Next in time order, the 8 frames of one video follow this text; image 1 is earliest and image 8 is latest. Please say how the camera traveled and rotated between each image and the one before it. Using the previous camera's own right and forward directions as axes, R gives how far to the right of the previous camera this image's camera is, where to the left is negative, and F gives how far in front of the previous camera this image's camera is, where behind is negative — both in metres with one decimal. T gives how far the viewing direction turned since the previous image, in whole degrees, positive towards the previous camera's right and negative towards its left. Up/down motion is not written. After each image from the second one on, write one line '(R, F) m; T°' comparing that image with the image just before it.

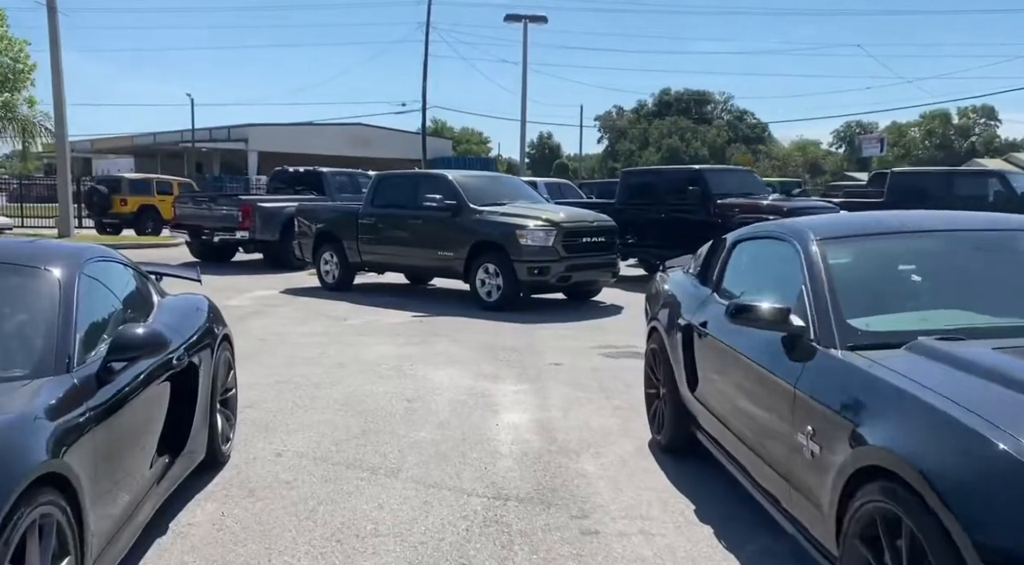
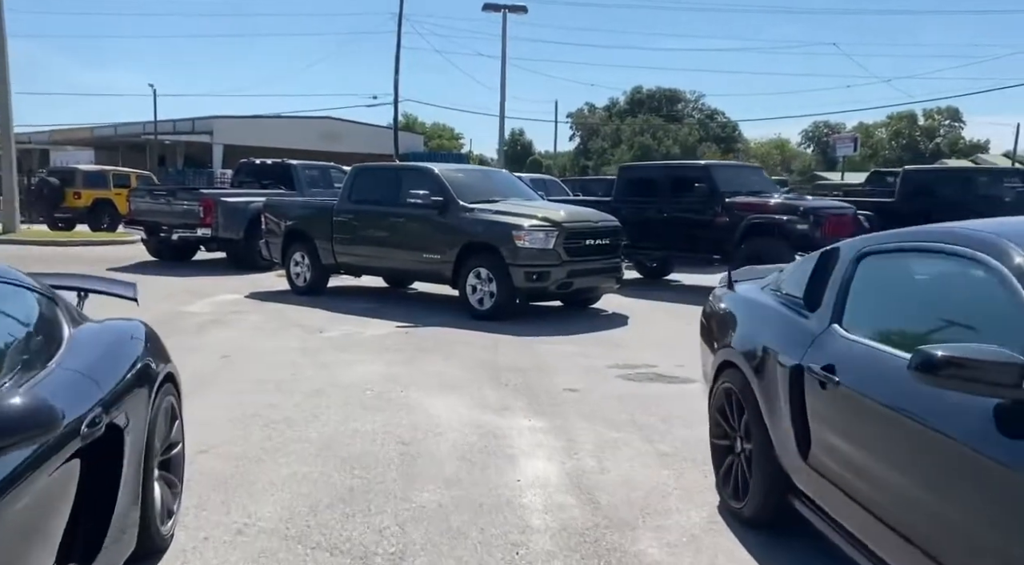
(-0.3, +1.3) m; +2°
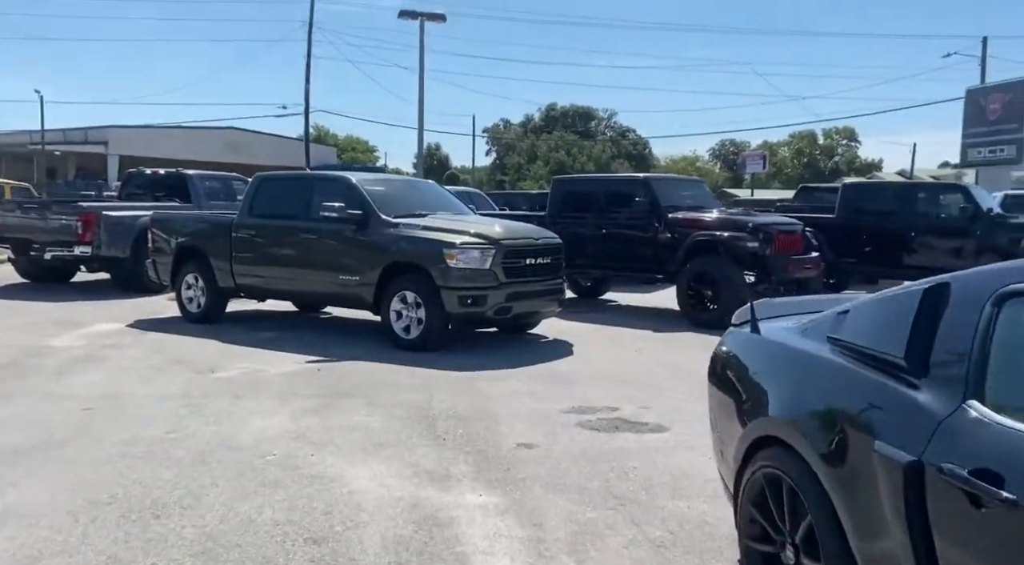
(-0.2, +1.4) m; +5°
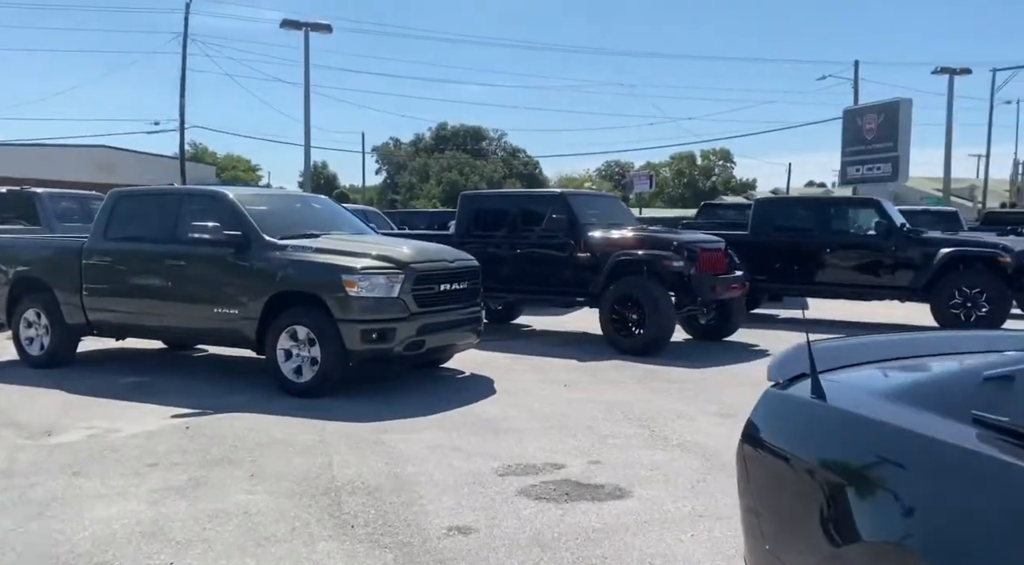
(-0.2, +1.3) m; +7°
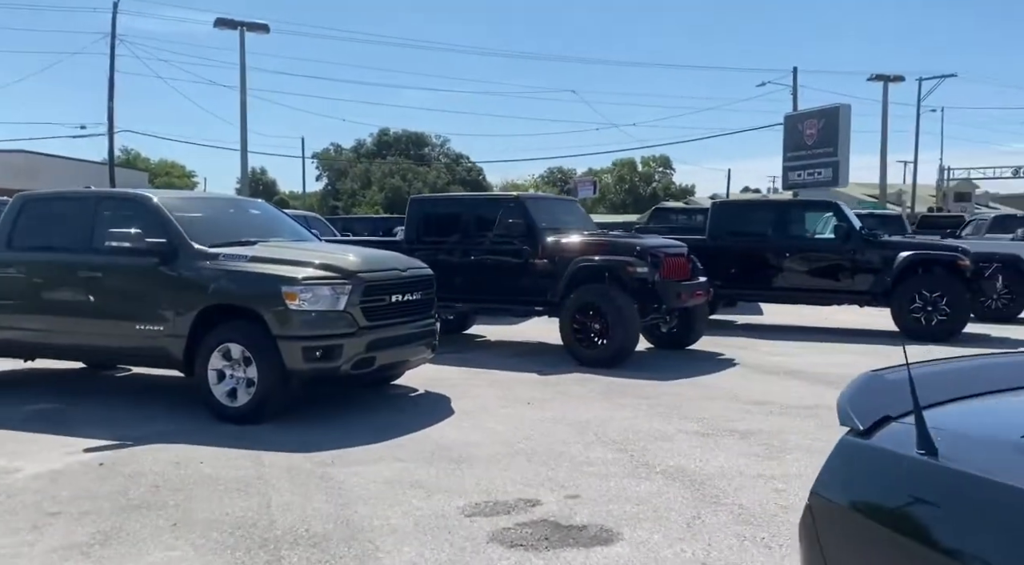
(-0.1, +0.7) m; +4°
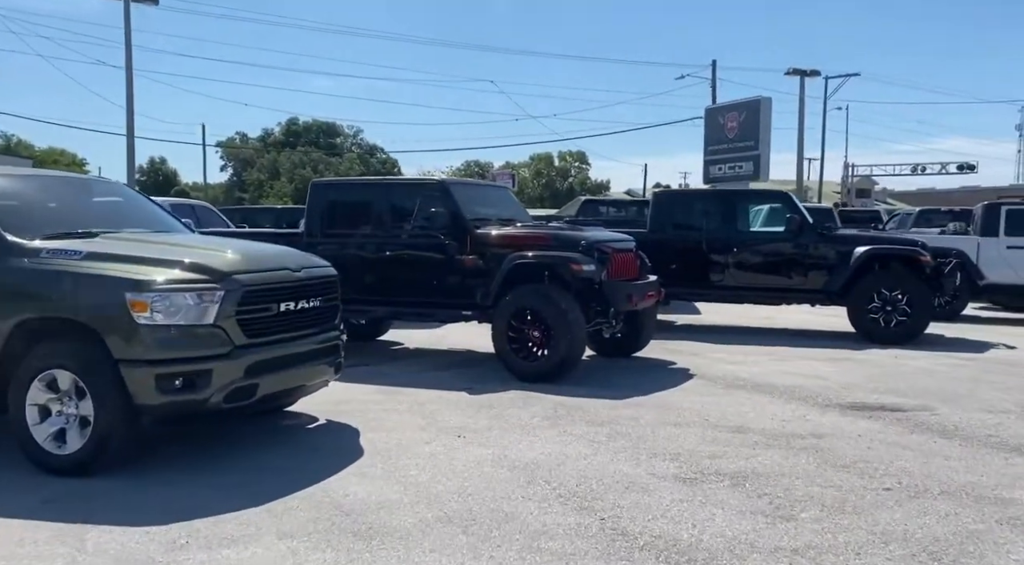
(-0.1, +1.7) m; +5°
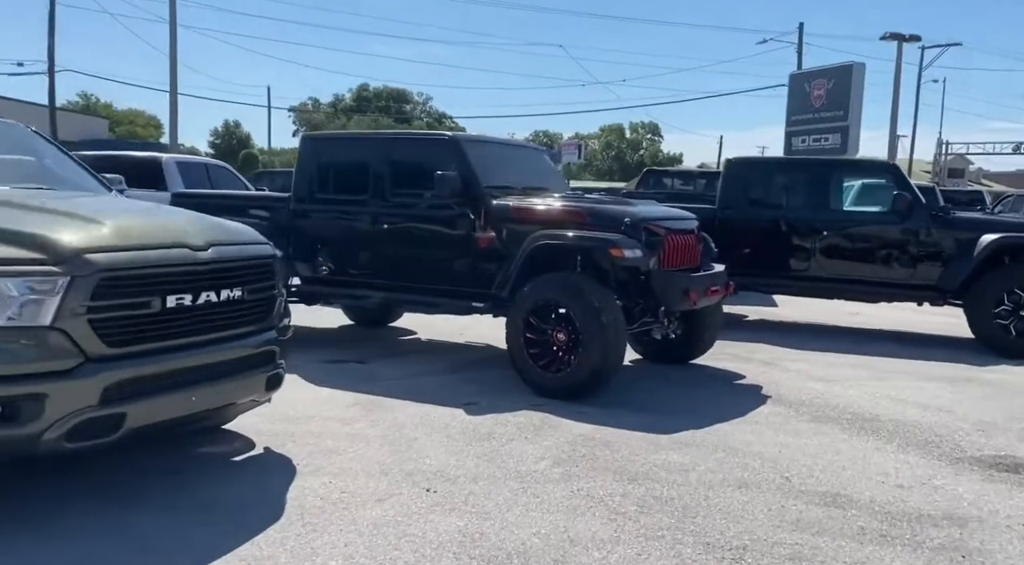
(+0.4, +2.1) m; -4°
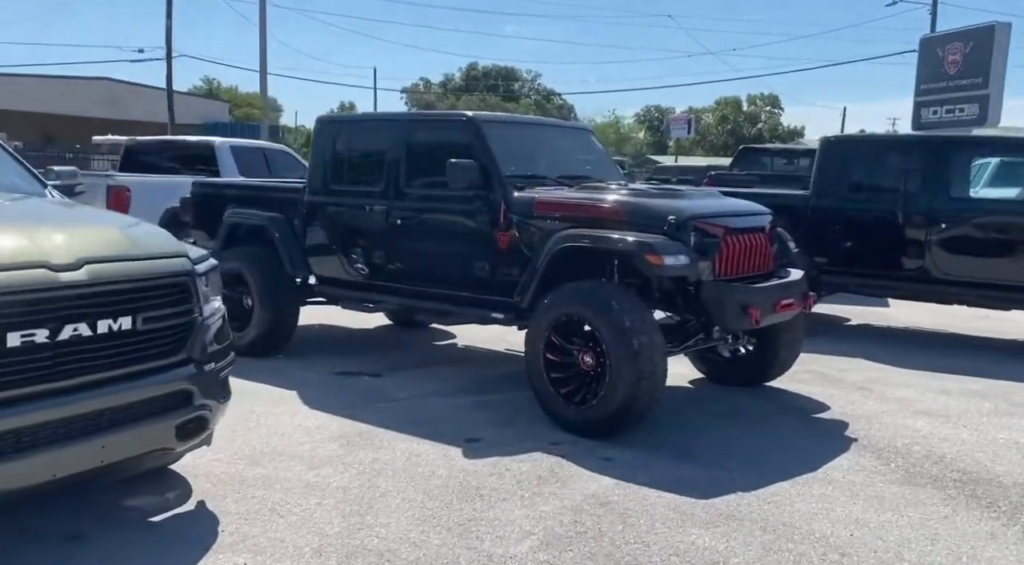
(+0.6, +1.3) m; -7°
